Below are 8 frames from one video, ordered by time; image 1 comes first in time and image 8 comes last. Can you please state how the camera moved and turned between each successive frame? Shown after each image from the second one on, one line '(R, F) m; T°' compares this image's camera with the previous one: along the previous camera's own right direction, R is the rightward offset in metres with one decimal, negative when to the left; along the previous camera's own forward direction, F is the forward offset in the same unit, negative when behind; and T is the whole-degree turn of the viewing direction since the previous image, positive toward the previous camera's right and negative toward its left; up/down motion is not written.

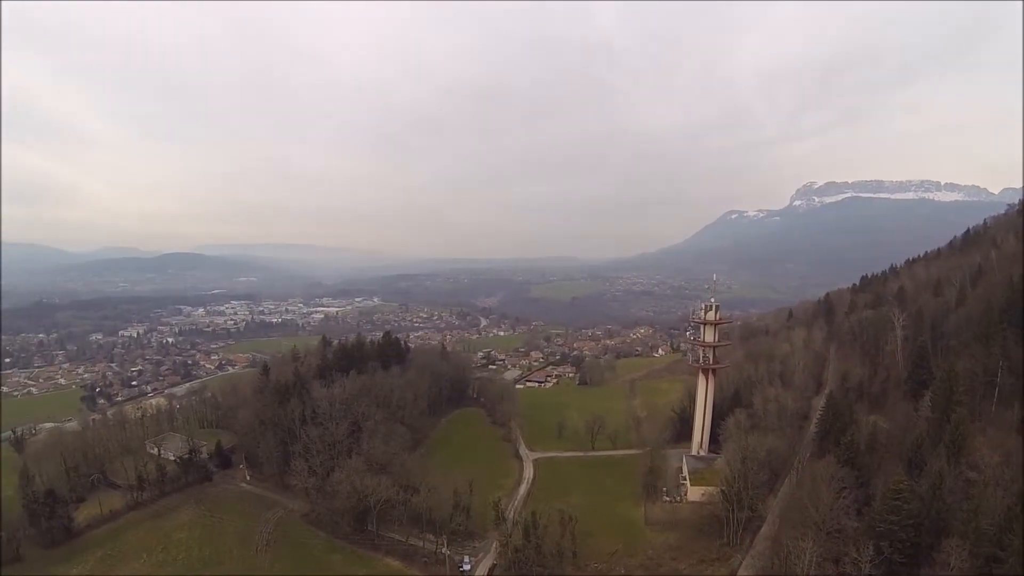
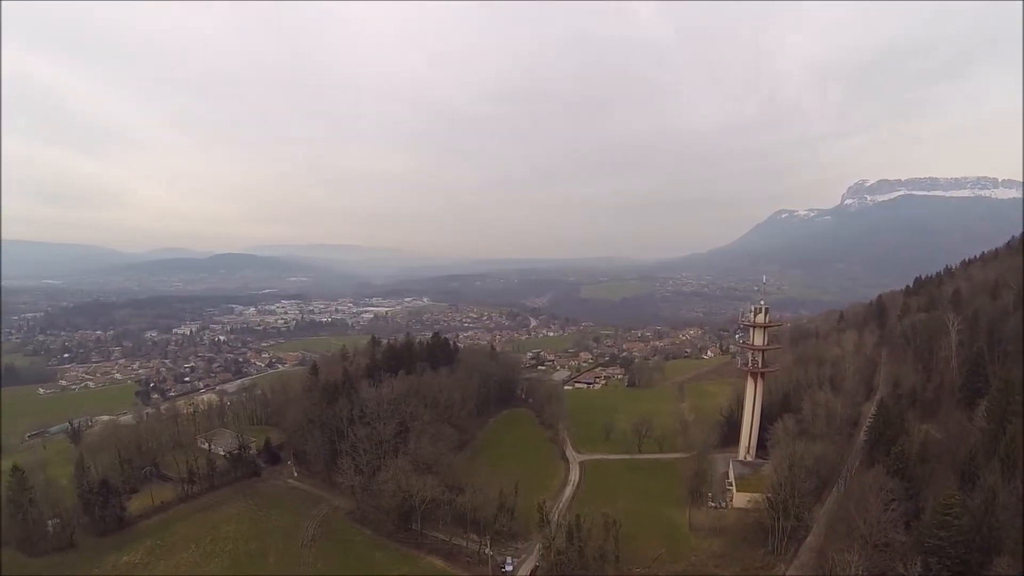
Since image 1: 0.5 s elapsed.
(+1.4, +0.2) m; -5°
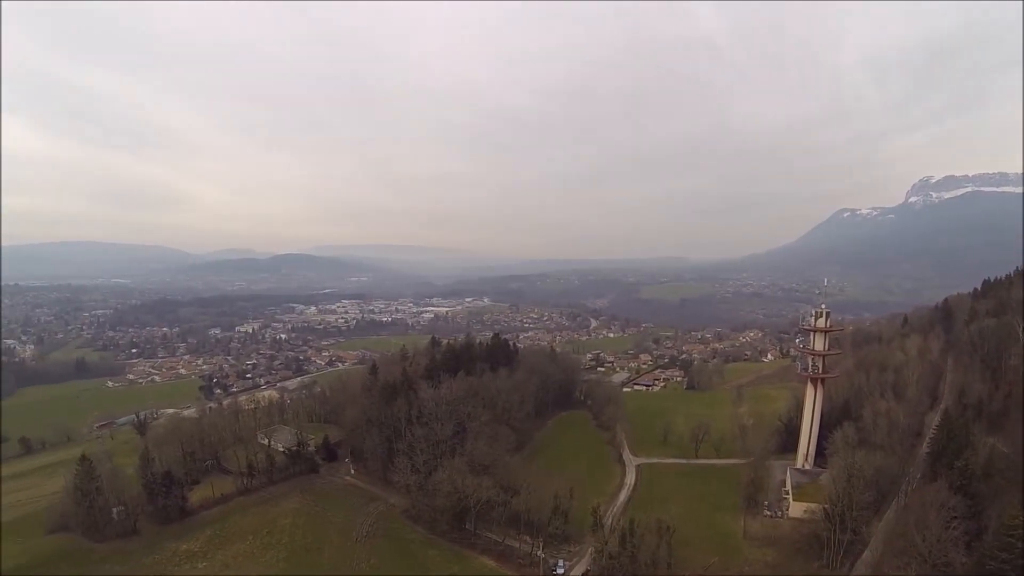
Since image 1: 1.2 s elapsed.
(+2.0, +0.3) m; -7°
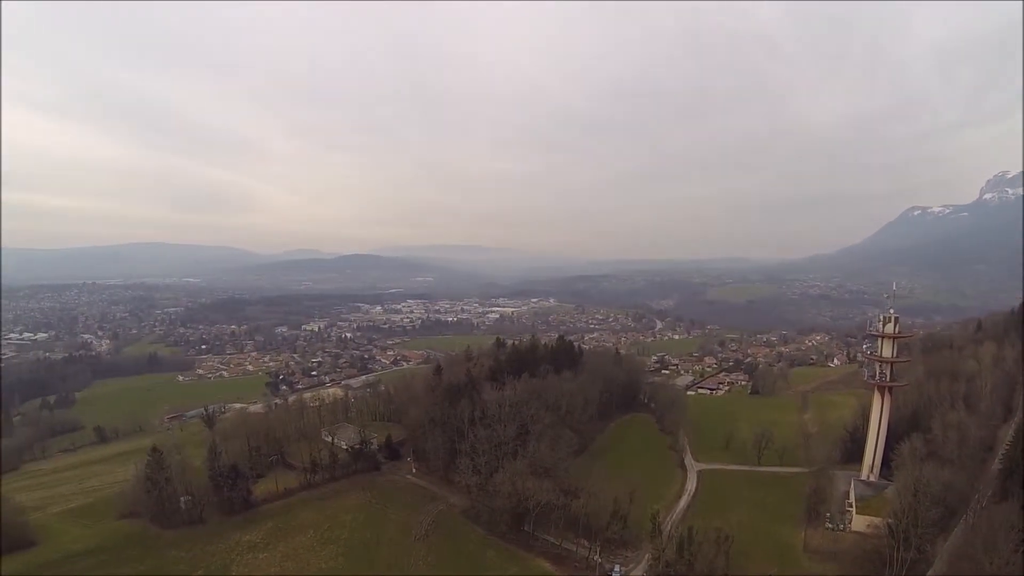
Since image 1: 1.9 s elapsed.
(+2.0, +0.3) m; -7°
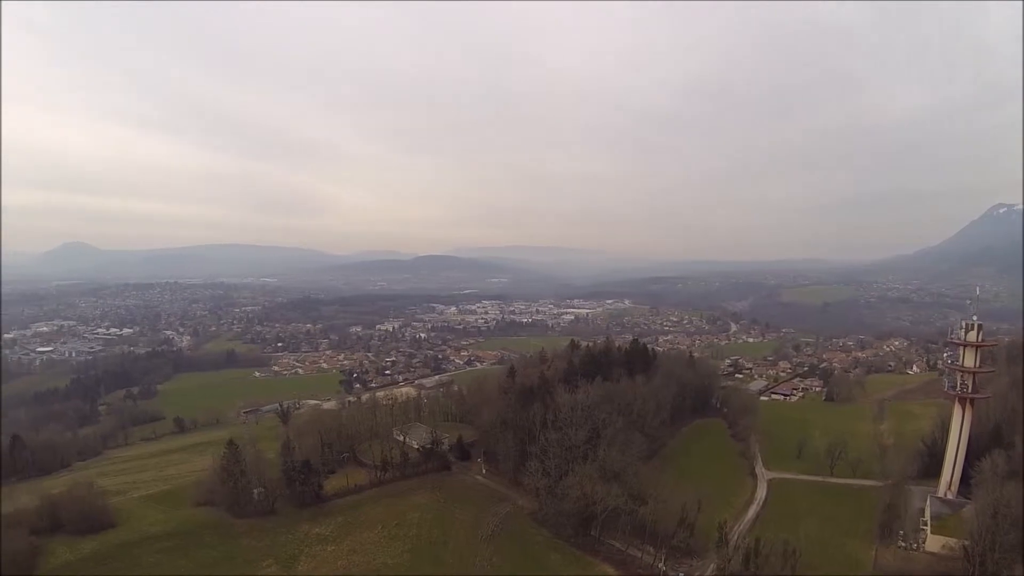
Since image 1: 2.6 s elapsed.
(+2.6, +0.4) m; -9°
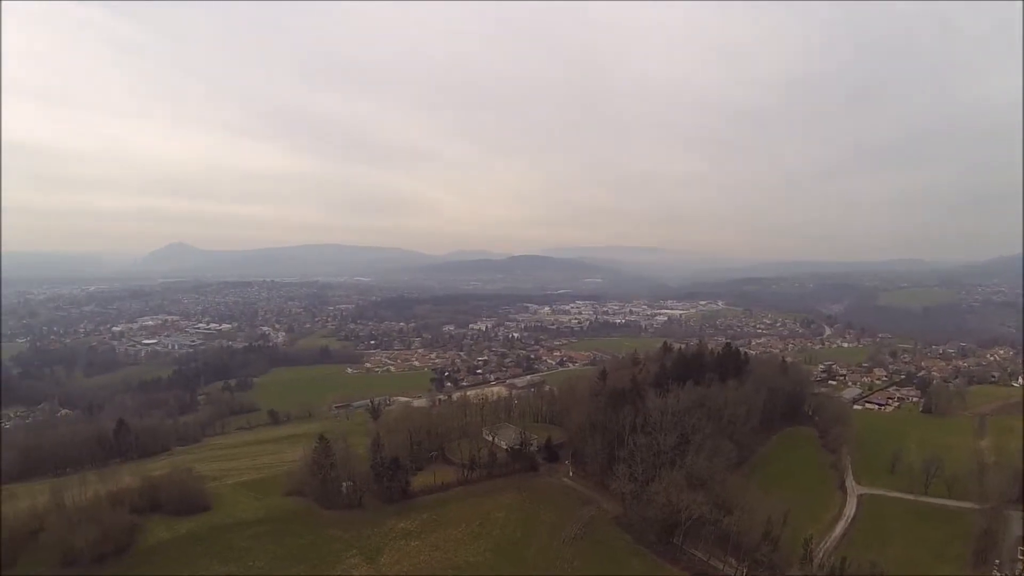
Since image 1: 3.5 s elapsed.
(+3.1, +0.6) m; -11°
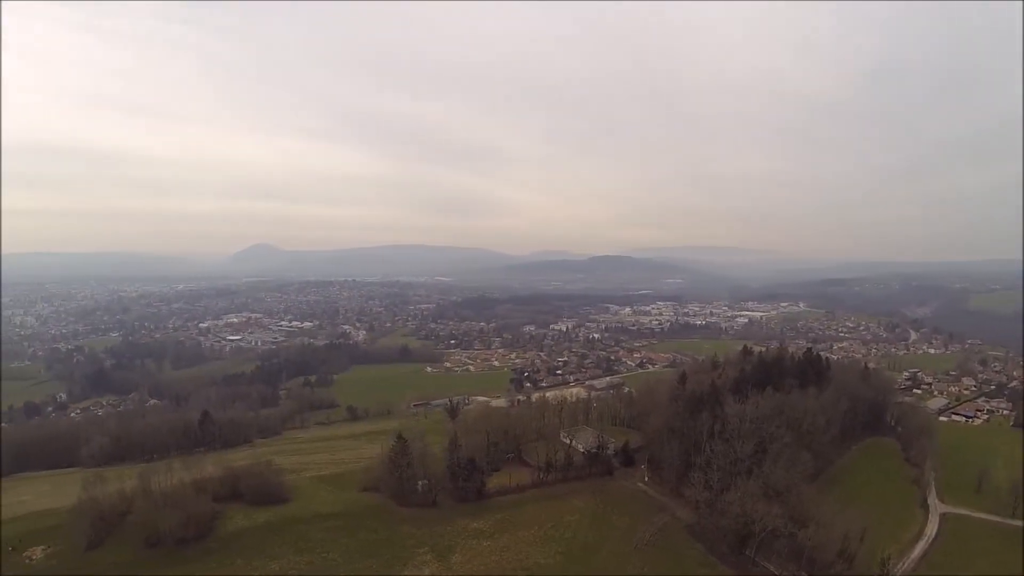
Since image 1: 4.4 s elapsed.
(+2.6, +0.5) m; -10°
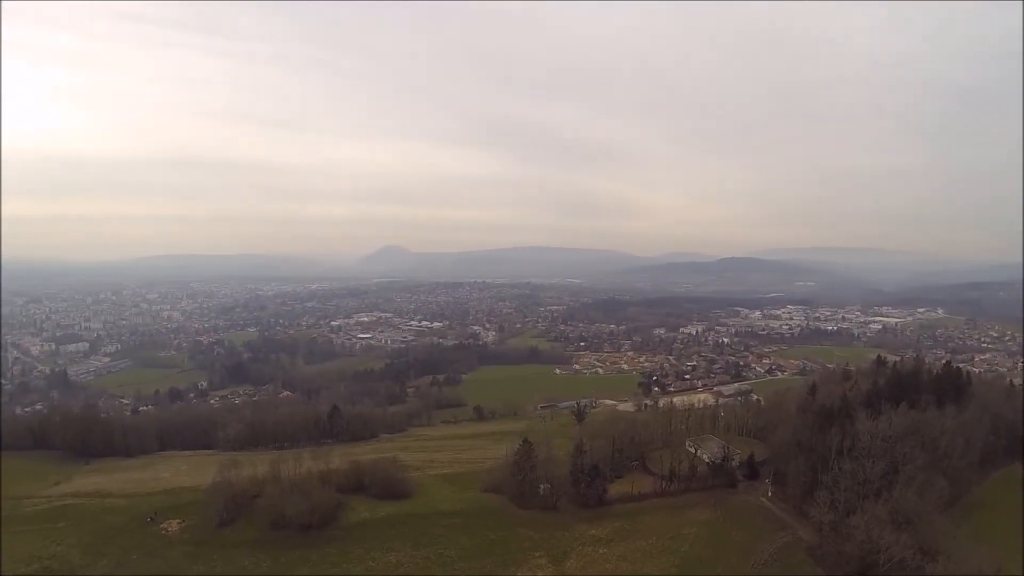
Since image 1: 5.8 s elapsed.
(+4.2, +1.0) m; -15°
